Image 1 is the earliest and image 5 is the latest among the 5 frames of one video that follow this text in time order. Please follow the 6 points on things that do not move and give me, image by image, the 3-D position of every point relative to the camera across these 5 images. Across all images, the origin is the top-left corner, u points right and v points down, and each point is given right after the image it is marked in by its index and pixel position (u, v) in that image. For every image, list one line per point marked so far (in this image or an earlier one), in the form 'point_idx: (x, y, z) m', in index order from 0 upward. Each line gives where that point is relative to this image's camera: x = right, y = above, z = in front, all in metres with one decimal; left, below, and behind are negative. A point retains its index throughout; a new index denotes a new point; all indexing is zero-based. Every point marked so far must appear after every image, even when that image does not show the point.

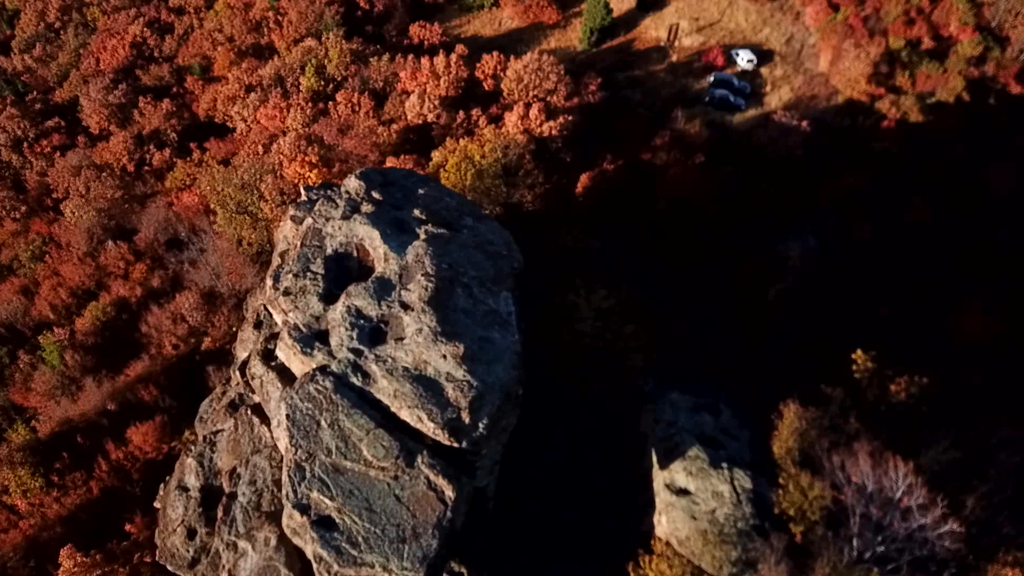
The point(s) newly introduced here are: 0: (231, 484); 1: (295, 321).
0: (-6.5, -4.6, +19.2) m
1: (-5.0, -0.8, +19.1) m
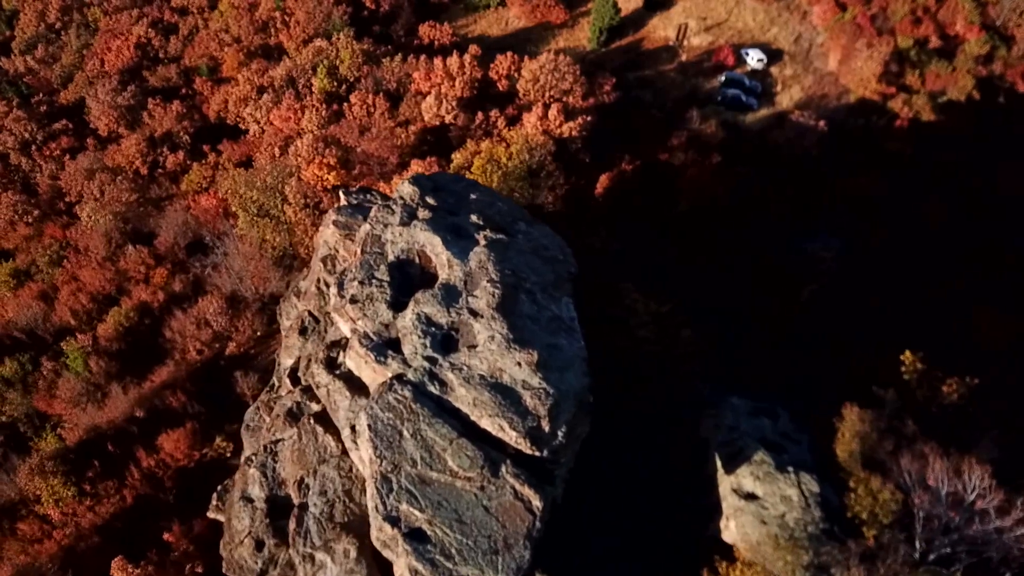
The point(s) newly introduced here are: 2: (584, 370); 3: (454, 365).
0: (-4.9, -4.8, +19.0) m
1: (-3.4, -1.0, +18.9) m
2: (+1.6, -1.9, +18.7) m
3: (-1.2, -1.7, +17.7) m
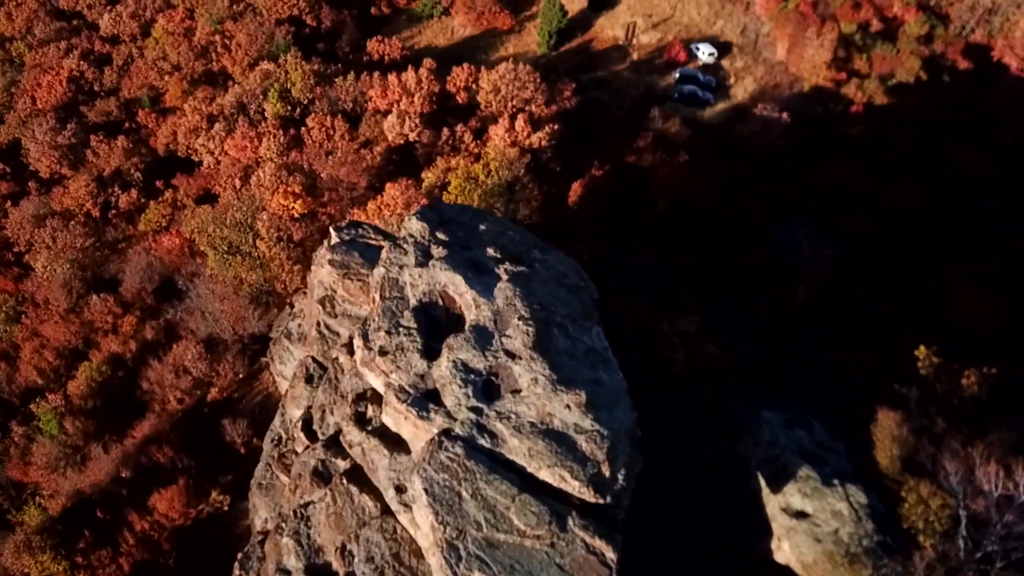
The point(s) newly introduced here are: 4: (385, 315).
0: (-3.7, -6.0, +18.0) m
1: (-2.5, -2.1, +18.0) m
2: (+2.6, -2.5, +18.1) m
3: (-0.2, -2.6, +16.9) m
4: (-3.0, -0.6, +19.1) m
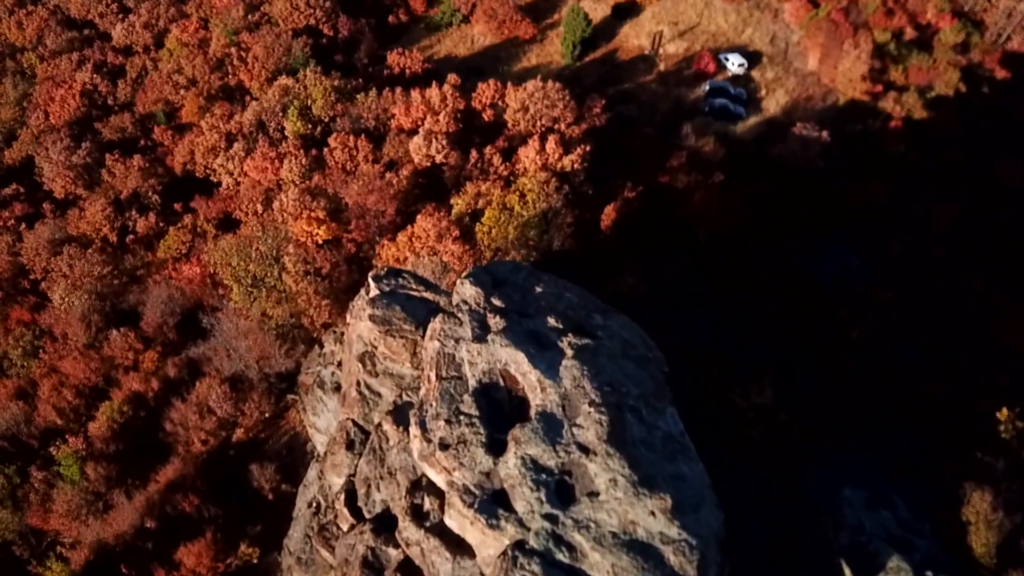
0: (-2.2, -7.7, +16.5) m
1: (-1.1, -3.8, +16.5) m
2: (+4.0, -4.3, +16.5) m
3: (+1.2, -4.3, +15.4) m
4: (-1.5, -2.4, +17.6) m
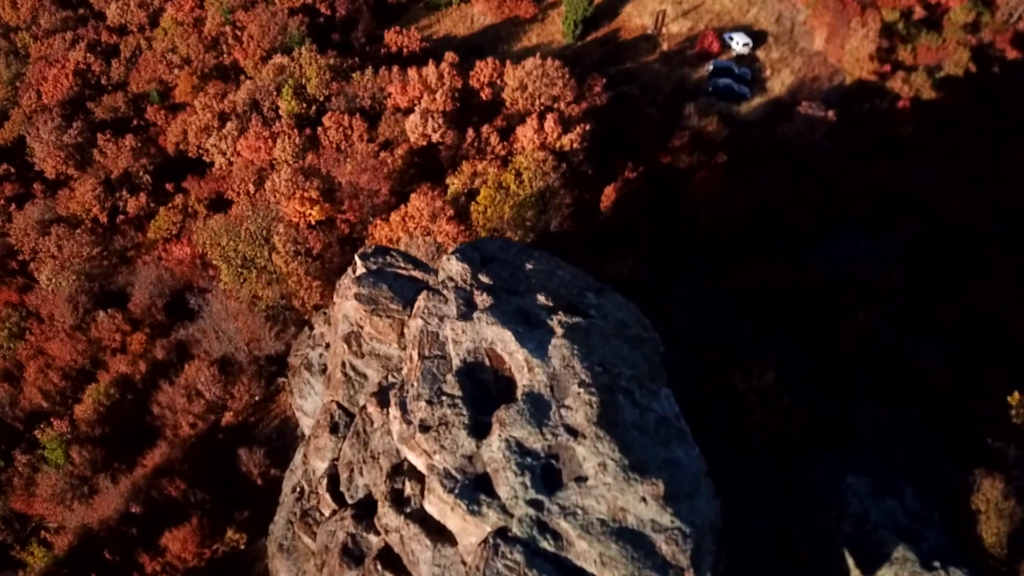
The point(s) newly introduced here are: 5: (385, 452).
0: (-2.5, -7.2, +15.7) m
1: (-1.4, -3.3, +15.6) m
2: (+3.7, -3.8, +15.6) m
3: (+0.9, -3.8, +14.5) m
4: (-1.8, -1.8, +16.7) m
5: (-3.0, -3.9, +19.7) m
